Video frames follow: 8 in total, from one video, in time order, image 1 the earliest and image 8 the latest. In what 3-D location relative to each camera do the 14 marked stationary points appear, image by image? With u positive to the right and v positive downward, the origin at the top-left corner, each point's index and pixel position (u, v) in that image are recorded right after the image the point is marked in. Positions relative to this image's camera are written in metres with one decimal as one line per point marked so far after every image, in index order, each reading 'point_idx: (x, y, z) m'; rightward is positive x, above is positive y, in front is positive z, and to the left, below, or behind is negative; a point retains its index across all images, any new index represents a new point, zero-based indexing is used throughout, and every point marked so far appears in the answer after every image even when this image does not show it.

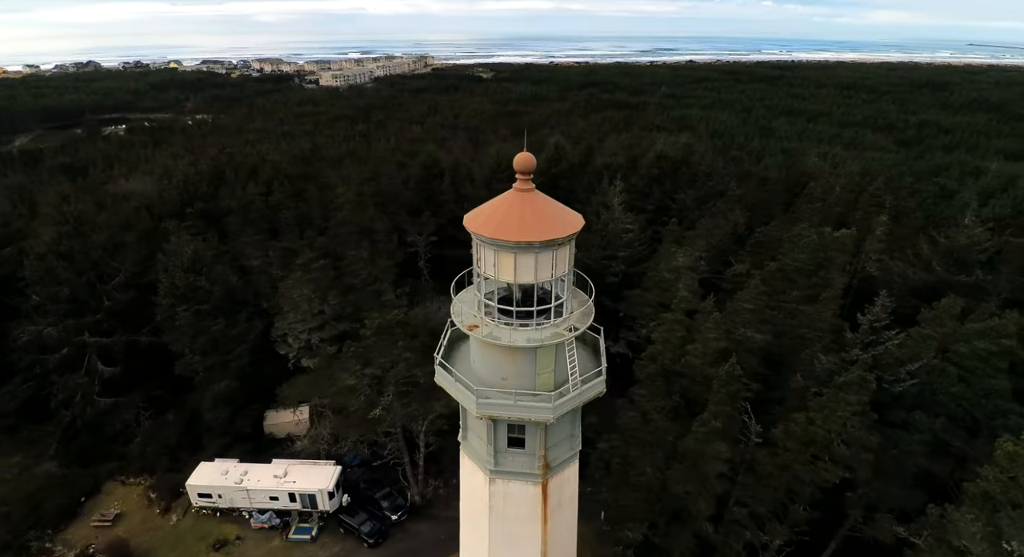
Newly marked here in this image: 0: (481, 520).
0: (-0.7, -5.3, +13.3) m
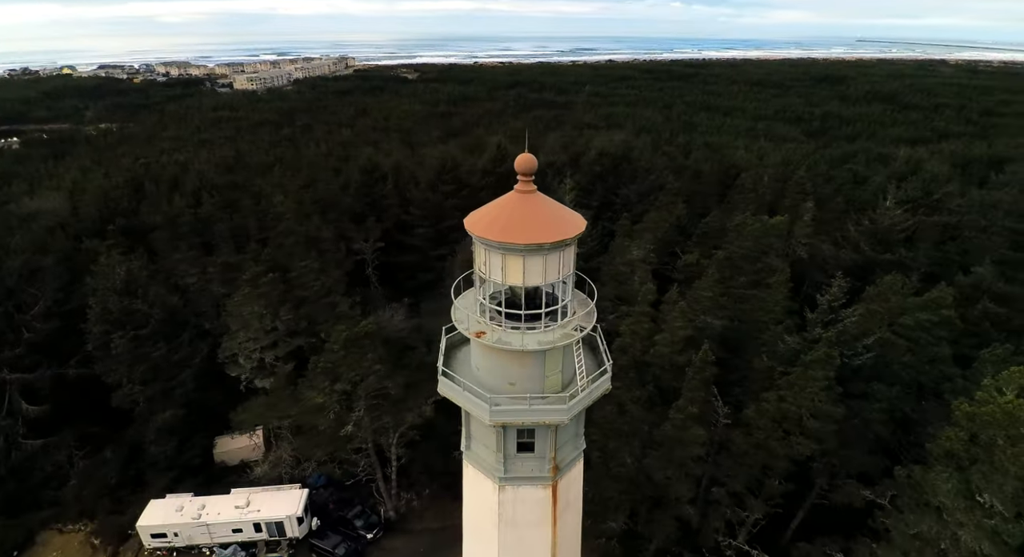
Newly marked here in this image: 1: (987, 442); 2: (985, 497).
0: (-0.5, -5.4, +13.1) m
1: (+9.0, -3.2, +12.7) m
2: (+9.2, -4.3, +12.0) m
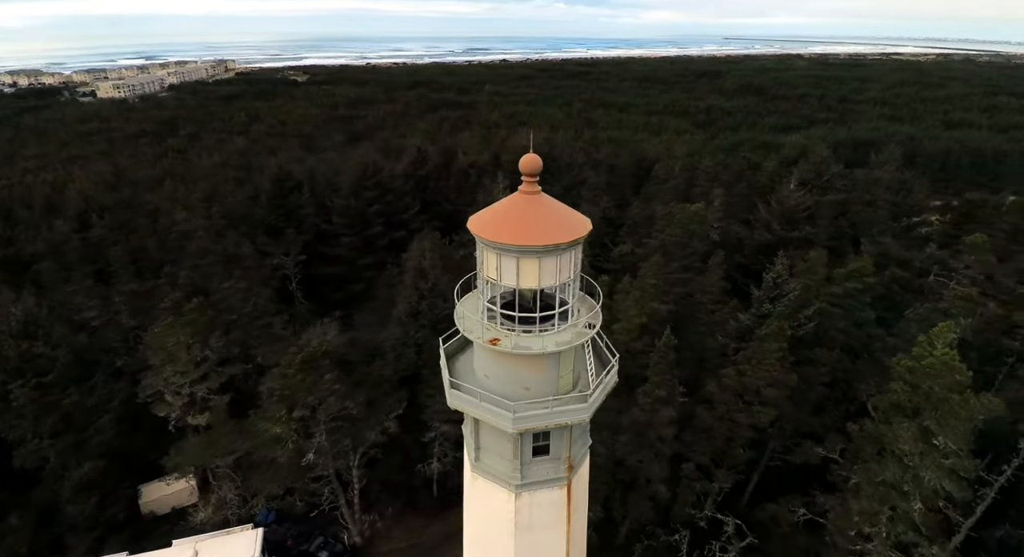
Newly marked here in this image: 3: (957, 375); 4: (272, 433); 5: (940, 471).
0: (-0.1, -5.4, +12.9) m
1: (+9.0, -2.5, +14.2) m
2: (+9.4, -3.6, +13.6) m
3: (+9.4, -2.1, +13.8) m
4: (-7.0, -4.5, +18.2) m
5: (+9.2, -4.1, +13.3) m
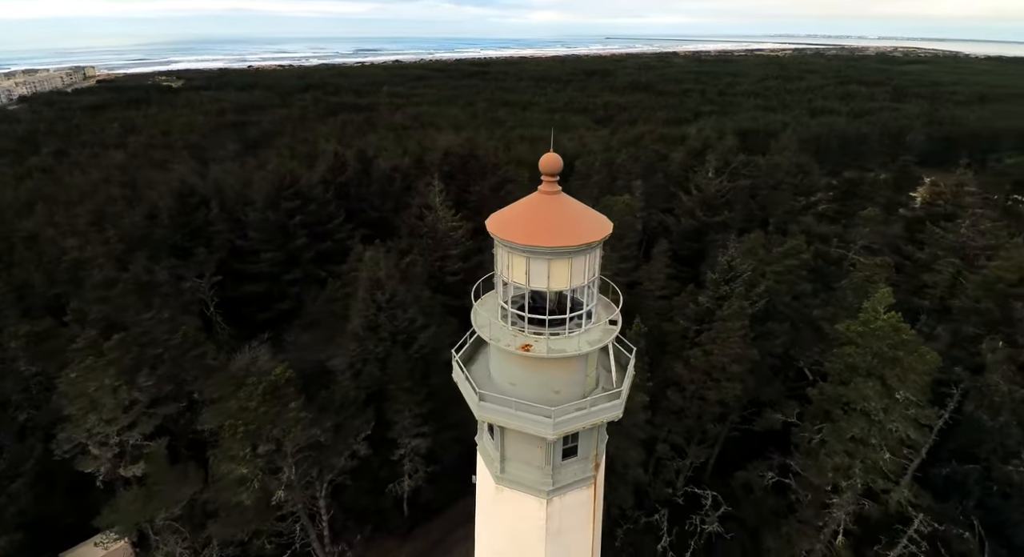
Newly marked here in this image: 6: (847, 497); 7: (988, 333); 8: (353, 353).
0: (+0.5, -5.5, +12.7) m
1: (+9.0, -1.8, +15.7) m
2: (+9.6, -2.8, +15.2) m
3: (+9.4, -1.4, +15.4) m
4: (-7.3, -5.2, +16.5) m
5: (+9.5, -3.4, +14.9) m
6: (+8.4, -5.5, +15.8) m
7: (+12.6, -1.5, +16.4) m
8: (-5.3, -2.4, +20.6) m
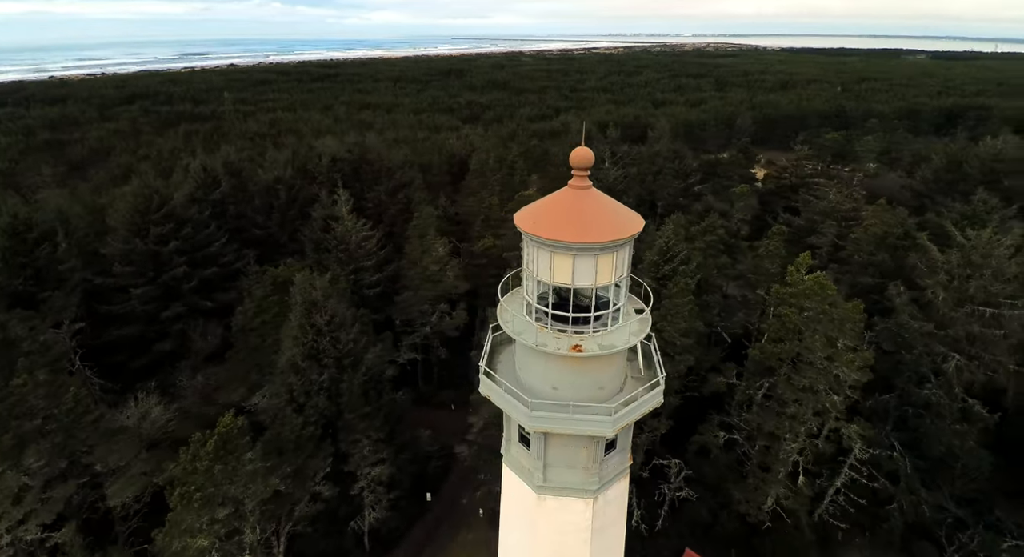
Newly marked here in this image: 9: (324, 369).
0: (+1.4, -5.4, +12.5) m
1: (+8.3, -0.8, +17.6) m
2: (+9.1, -1.8, +17.3) m
3: (+8.8, -0.4, +17.4) m
4: (-7.1, -6.1, +14.1) m
5: (+9.2, -2.4, +16.9) m
6: (+8.2, -4.6, +17.6) m
7: (+11.5, -0.1, +19.2) m
8: (-6.5, -3.2, +18.5) m
9: (-5.9, -2.9, +19.5) m
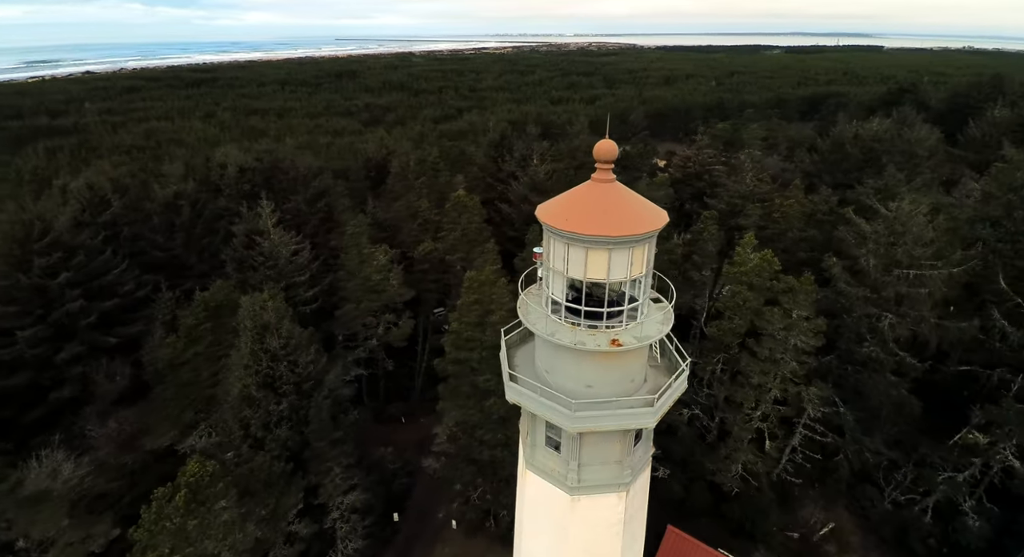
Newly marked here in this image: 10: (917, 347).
0: (+2.1, -5.3, +12.4) m
1: (+7.5, -0.2, +18.7) m
2: (+8.4, -1.1, +18.6) m
3: (+7.9, +0.3, +18.6) m
4: (-6.5, -6.7, +12.4) m
5: (+8.6, -1.6, +18.3) m
6: (+7.7, -3.9, +18.7) m
7: (+10.2, +0.8, +21.0) m
8: (-7.0, -3.8, +16.8) m
9: (-6.6, -3.4, +17.9) m
10: (+13.0, -2.2, +19.9) m
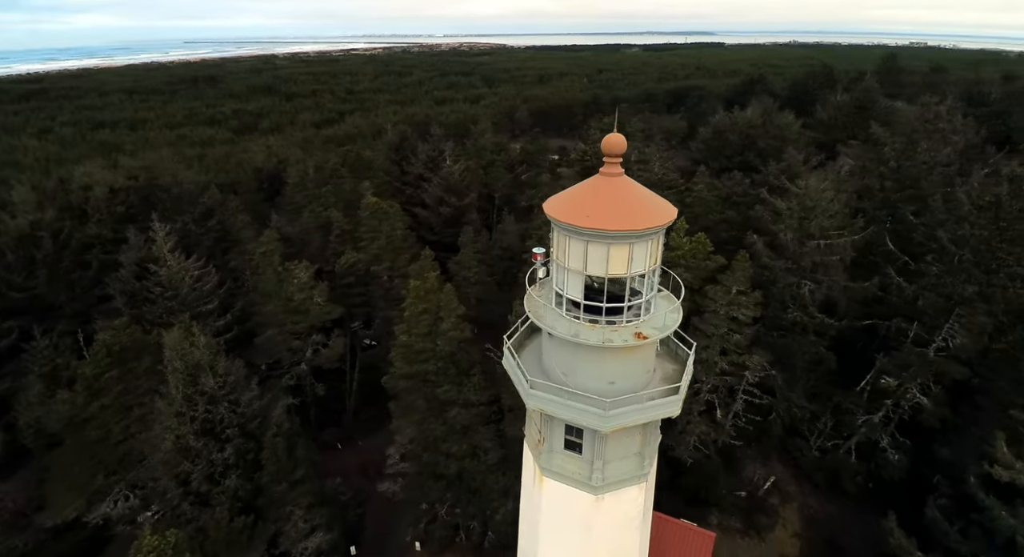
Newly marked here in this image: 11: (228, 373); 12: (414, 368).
0: (+2.6, -5.1, +12.5) m
1: (+5.9, +0.4, +19.8) m
2: (+7.0, -0.4, +19.9) m
3: (+6.3, +0.9, +19.8) m
4: (-5.7, -7.3, +10.6) m
5: (+7.3, -0.9, +19.6) m
6: (+6.5, -3.3, +19.9) m
7: (+8.0, +1.6, +22.6) m
8: (-7.4, -4.5, +14.8) m
9: (-7.3, -4.2, +16.0) m
10: (+11.2, -1.1, +22.1) m
11: (-7.2, -2.4, +16.3) m
12: (-3.0, -2.8, +19.3) m
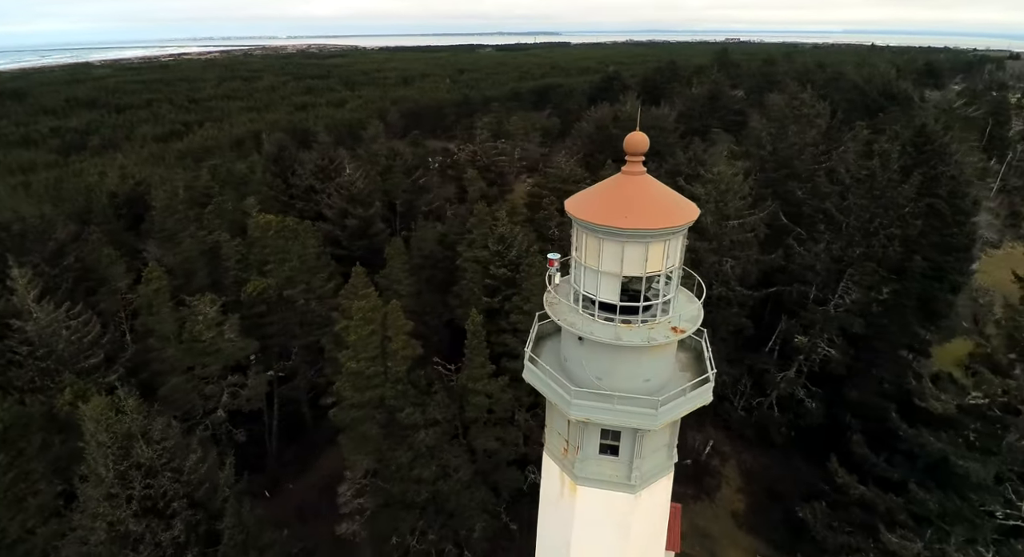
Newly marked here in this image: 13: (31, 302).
0: (+3.2, -4.9, +12.7) m
1: (+4.1, +0.8, +20.5) m
2: (+5.1, +0.1, +20.8) m
3: (+4.4, +1.3, +20.5) m
4: (-4.0, -8.0, +8.9) m
5: (+5.5, -0.4, +20.7) m
6: (+5.0, -2.8, +20.8) m
7: (+5.3, +2.2, +23.7) m
8: (-7.0, -5.5, +12.4) m
9: (-7.2, -5.2, +13.6) m
10: (+8.8, -0.2, +24.1) m
11: (-7.4, -3.4, +13.9) m
12: (-4.1, -3.3, +17.8) m
13: (-13.5, -0.6, +17.7) m
